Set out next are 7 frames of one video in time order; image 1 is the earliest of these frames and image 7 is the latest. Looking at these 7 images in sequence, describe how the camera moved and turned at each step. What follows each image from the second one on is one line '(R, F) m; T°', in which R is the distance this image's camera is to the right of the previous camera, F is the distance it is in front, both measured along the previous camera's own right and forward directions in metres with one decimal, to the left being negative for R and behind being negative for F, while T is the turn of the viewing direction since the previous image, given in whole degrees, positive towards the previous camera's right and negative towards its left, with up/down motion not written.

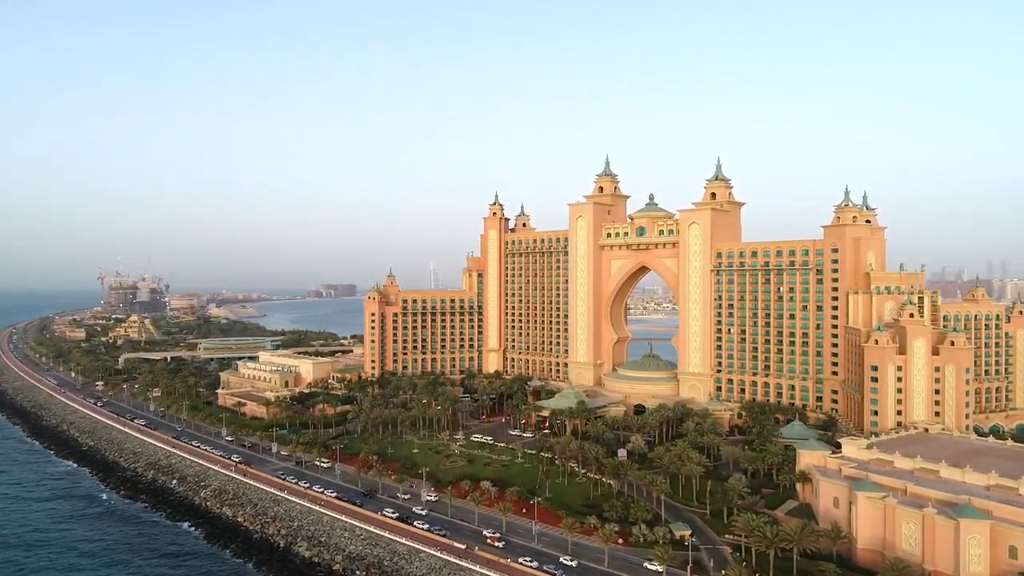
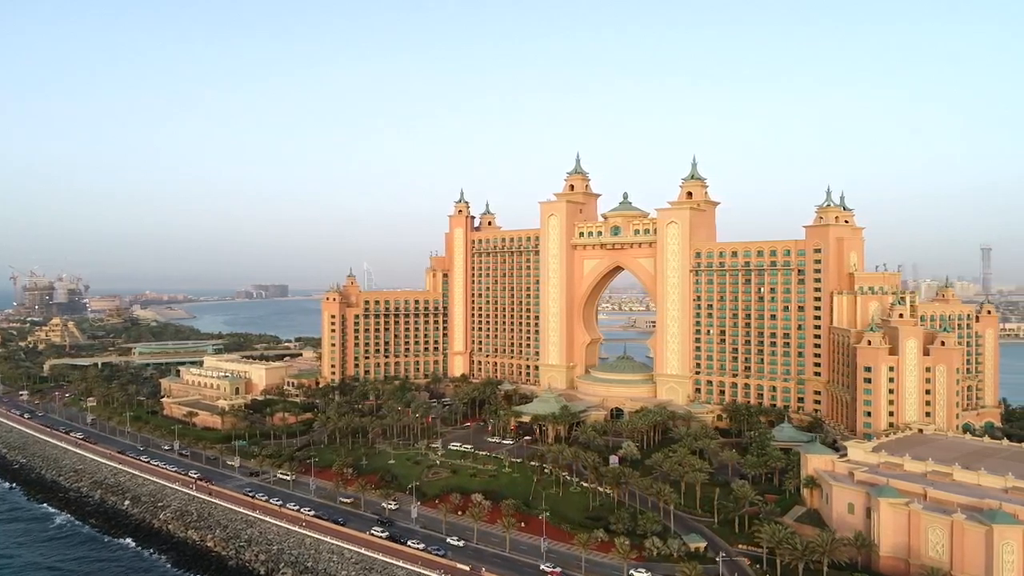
(-5.3, +3.9) m; +5°
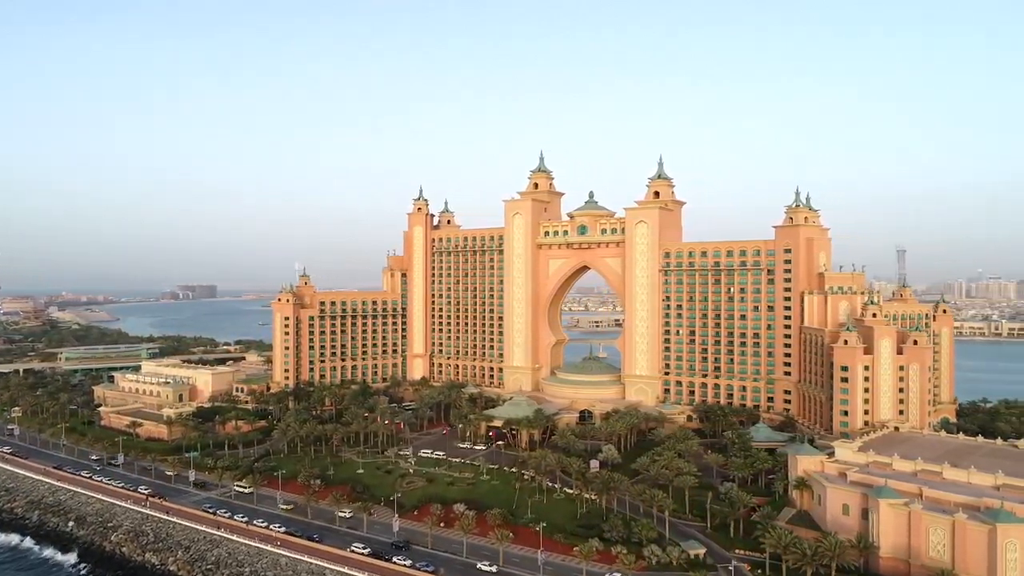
(-4.2, +2.7) m; +5°
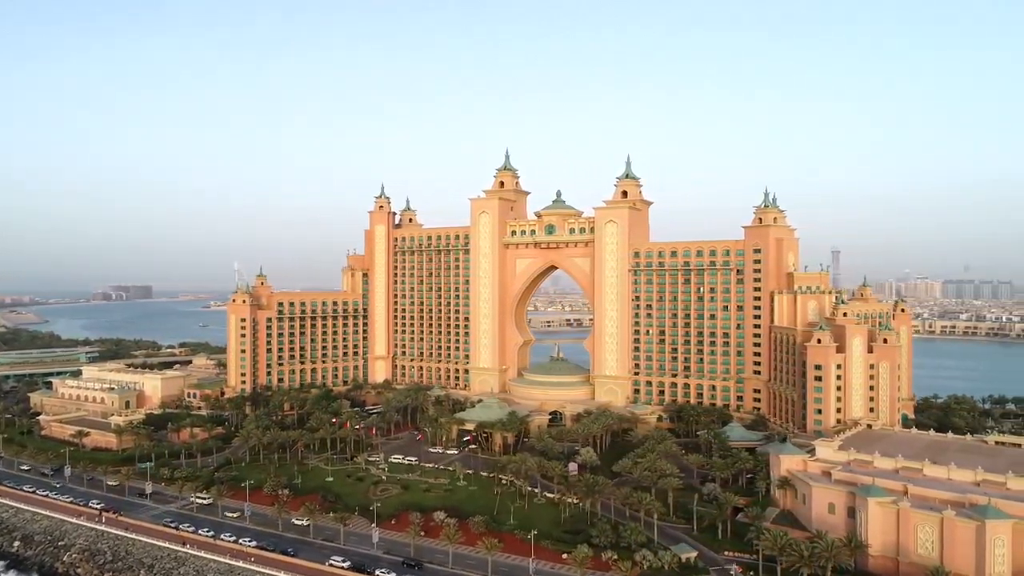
(-3.0, +1.8) m; +4°
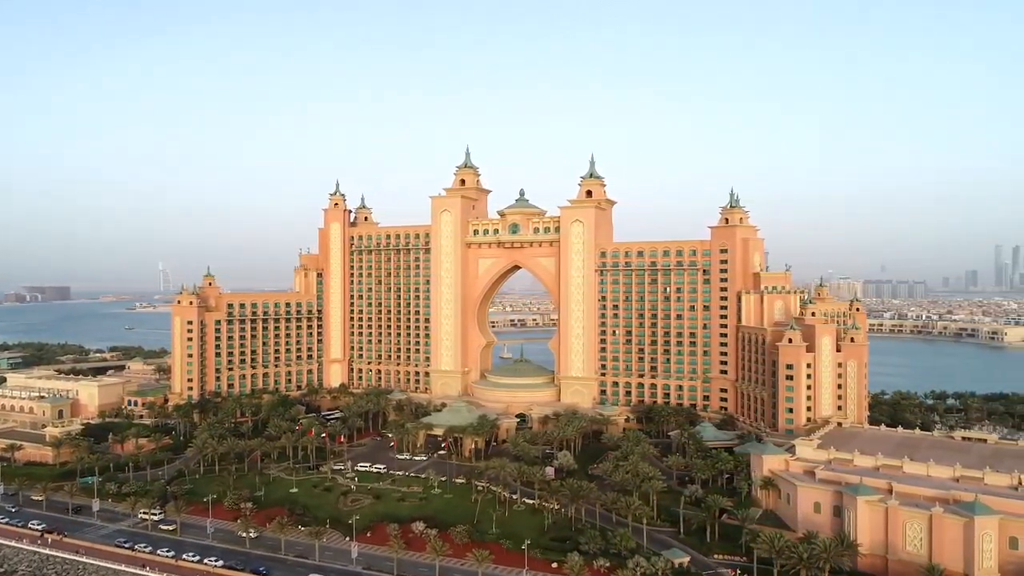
(-3.6, +2.1) m; +5°
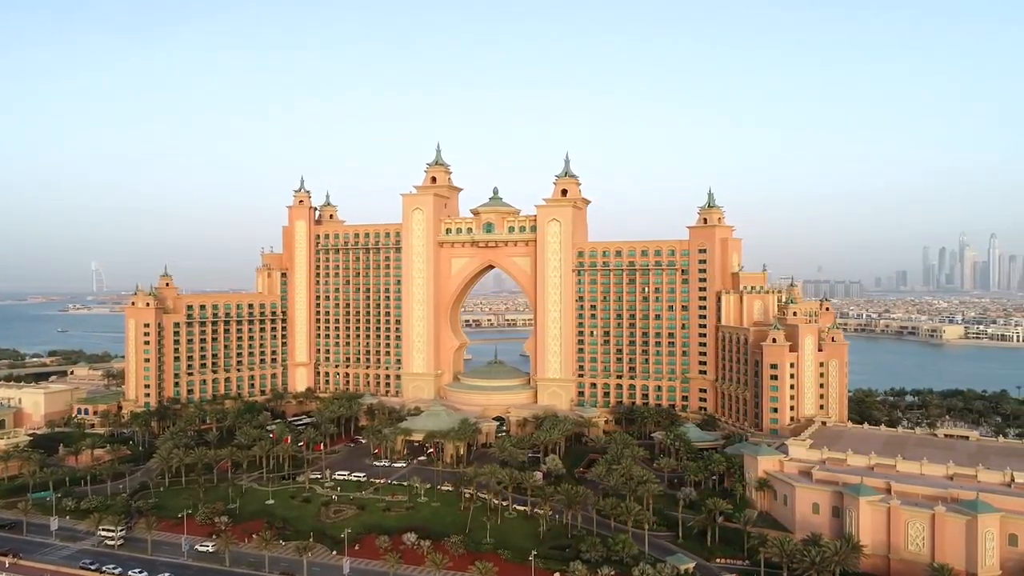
(-3.7, +2.0) m; +4°
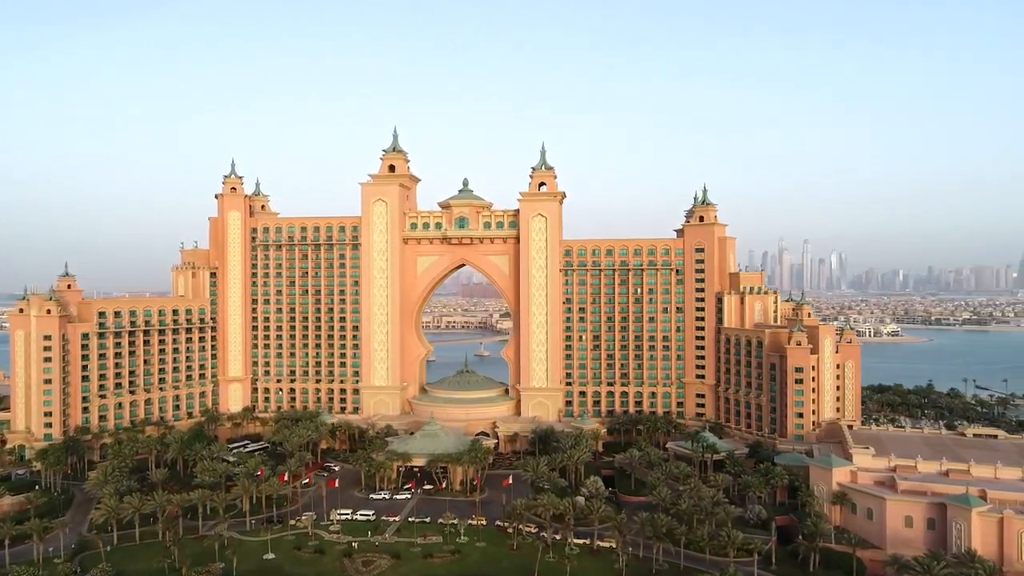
(-15.0, +9.8) m; +12°
